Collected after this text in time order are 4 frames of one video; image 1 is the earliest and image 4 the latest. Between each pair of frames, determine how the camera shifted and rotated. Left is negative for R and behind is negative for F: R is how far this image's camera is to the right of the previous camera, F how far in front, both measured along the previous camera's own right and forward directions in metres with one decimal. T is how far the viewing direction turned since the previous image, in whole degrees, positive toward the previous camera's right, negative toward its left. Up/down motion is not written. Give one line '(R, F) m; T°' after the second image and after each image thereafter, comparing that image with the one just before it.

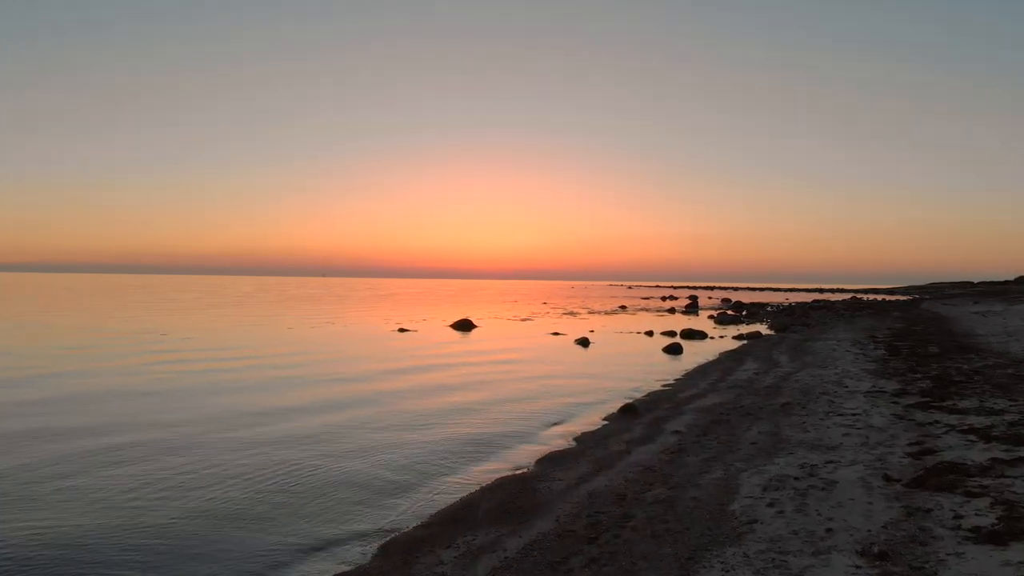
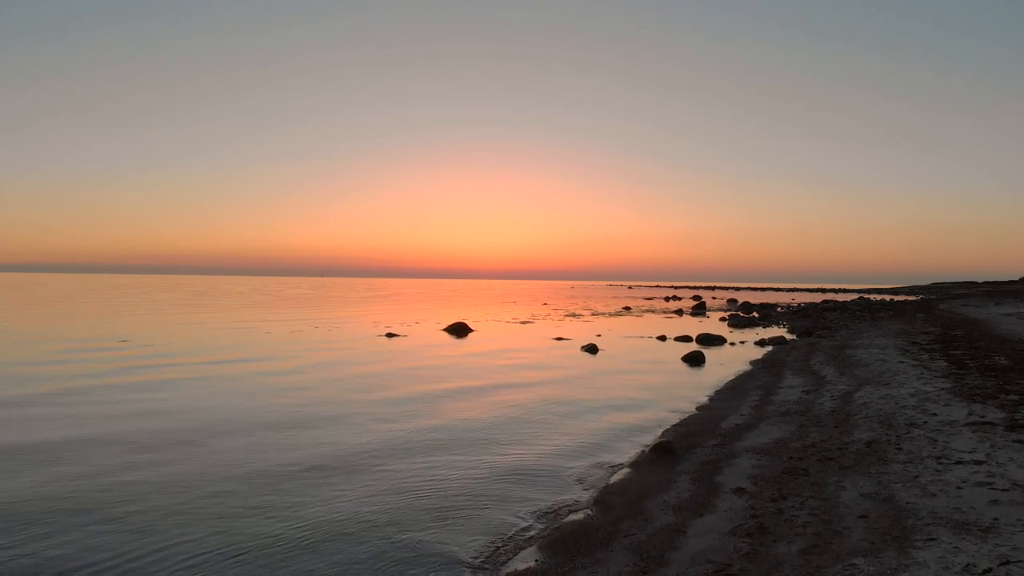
(0.0, +3.6) m; 0°
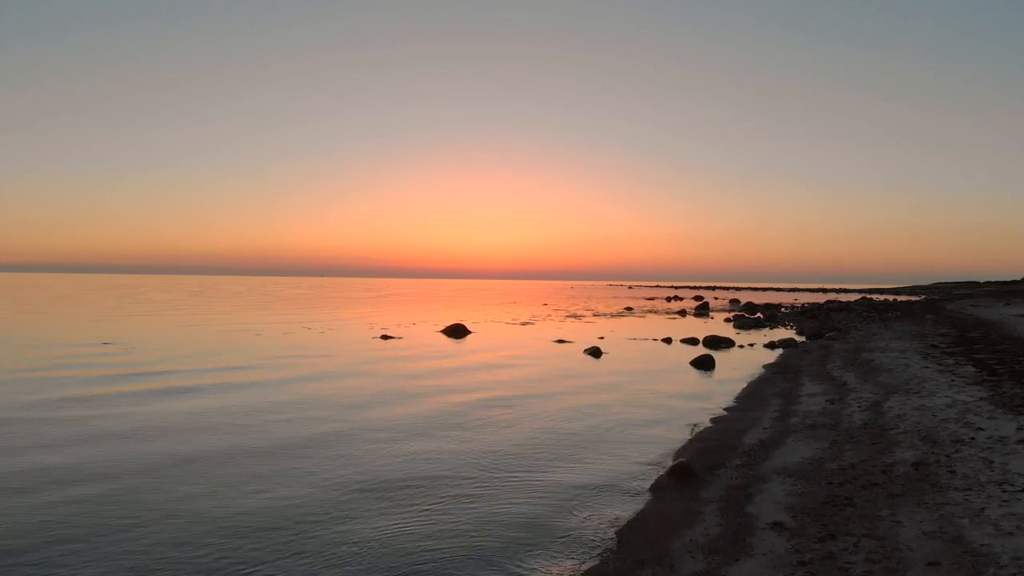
(0.0, +1.3) m; 0°
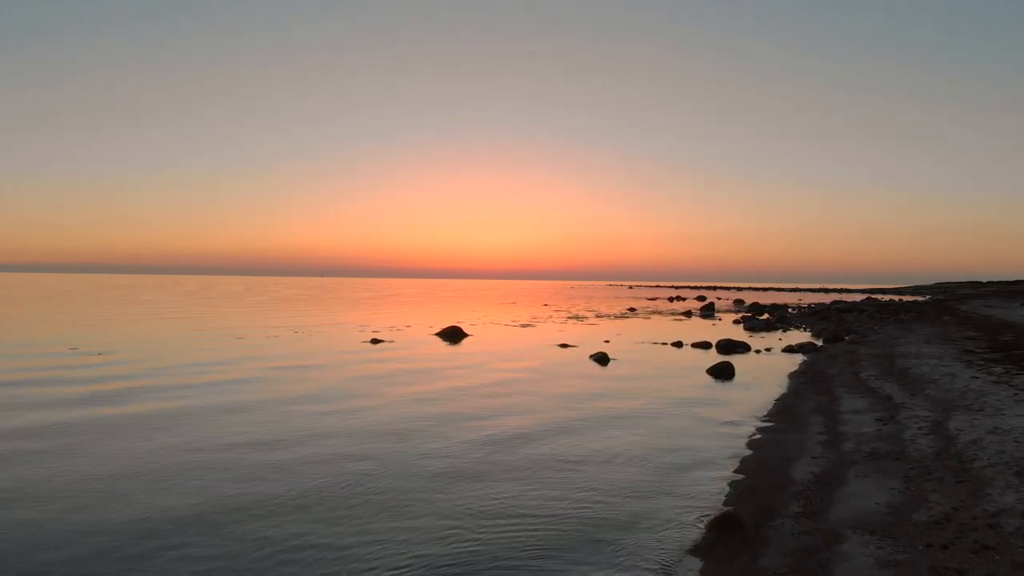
(0.0, +2.2) m; 0°
